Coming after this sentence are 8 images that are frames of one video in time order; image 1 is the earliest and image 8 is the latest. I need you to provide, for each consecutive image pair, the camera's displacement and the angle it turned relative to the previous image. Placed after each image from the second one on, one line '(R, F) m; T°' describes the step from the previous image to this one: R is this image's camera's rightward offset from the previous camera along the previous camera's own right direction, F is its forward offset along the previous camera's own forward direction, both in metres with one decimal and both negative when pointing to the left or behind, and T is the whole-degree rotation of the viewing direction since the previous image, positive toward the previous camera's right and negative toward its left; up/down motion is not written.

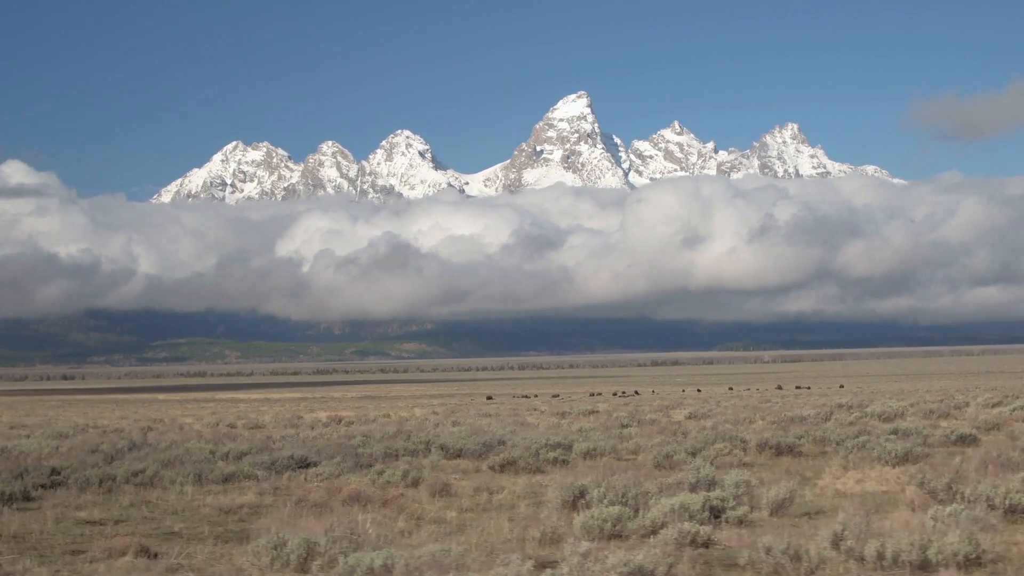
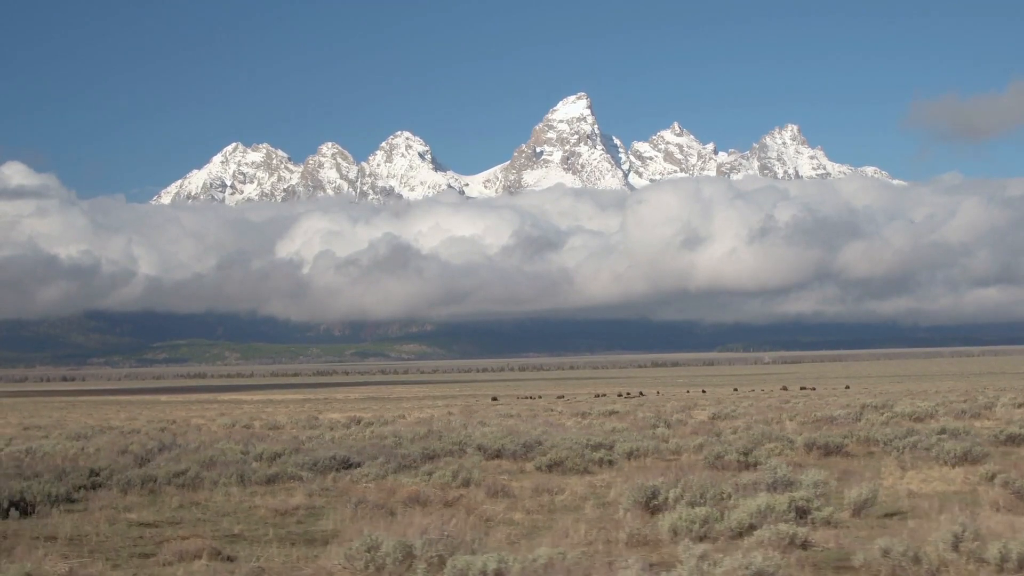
(-1.2, +0.4) m; 0°
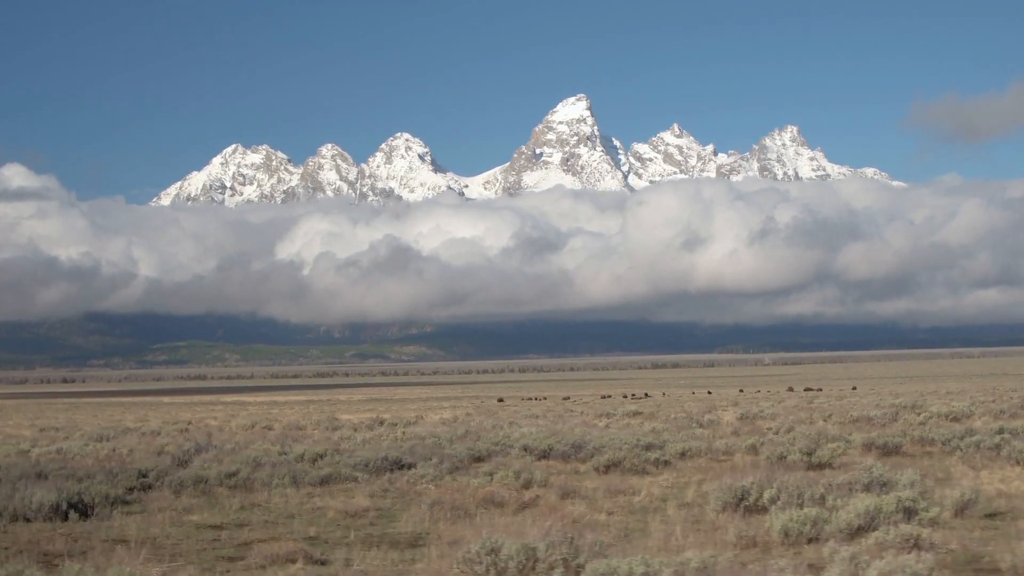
(-1.4, +0.4) m; 0°
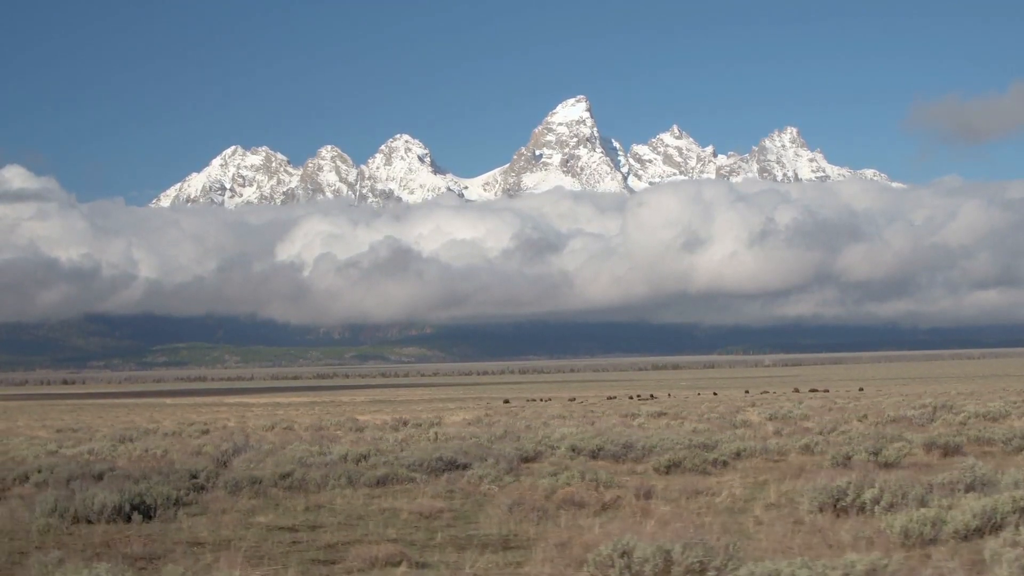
(-1.4, +0.4) m; 0°
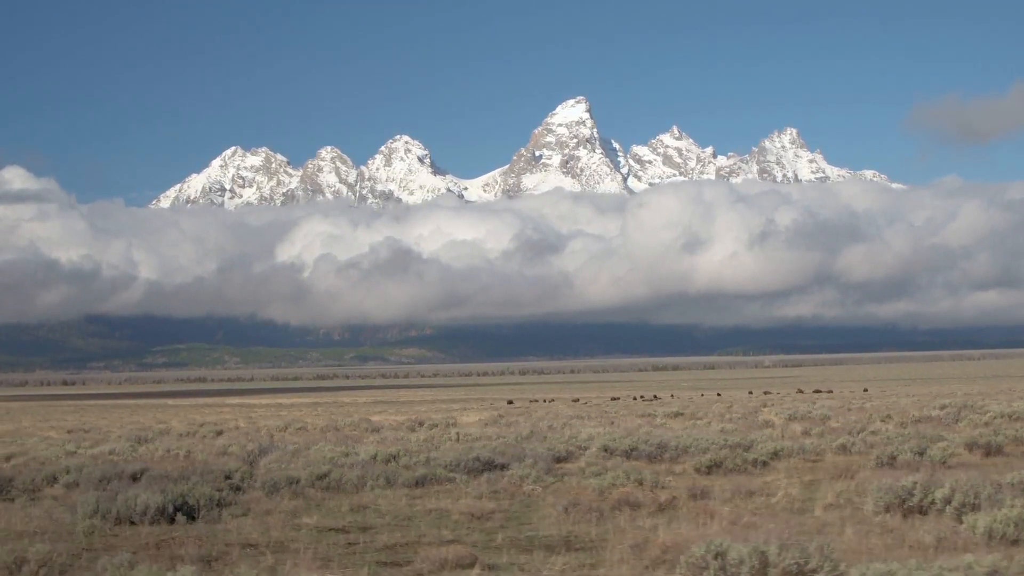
(-0.9, +0.3) m; 0°
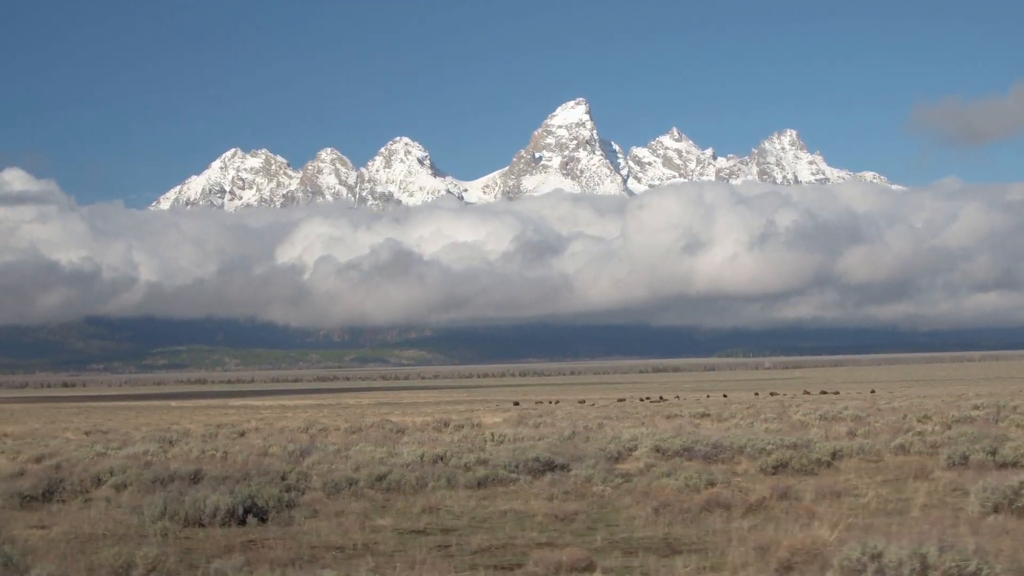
(-1.4, +0.4) m; 0°
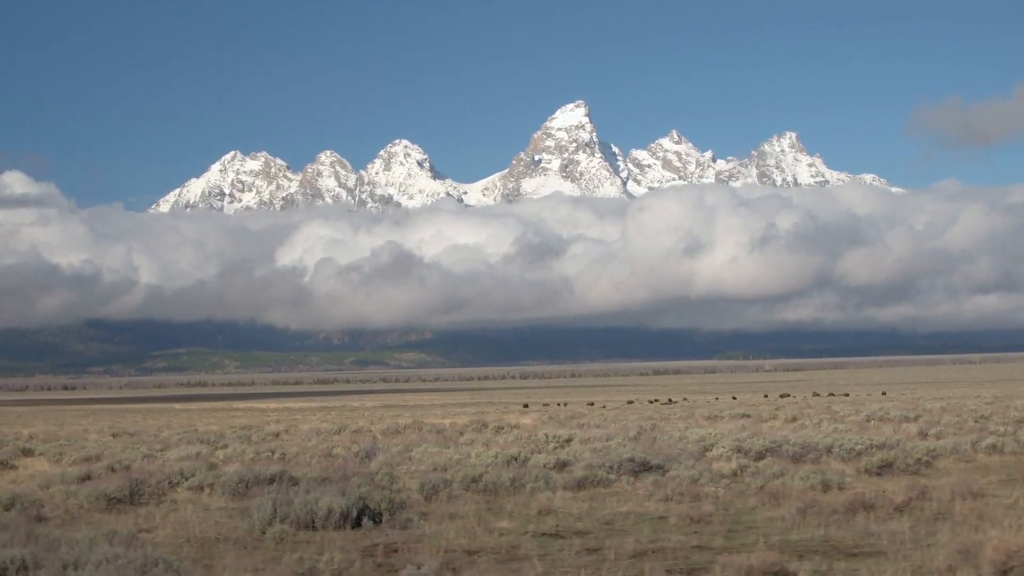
(-2.2, +0.6) m; 0°
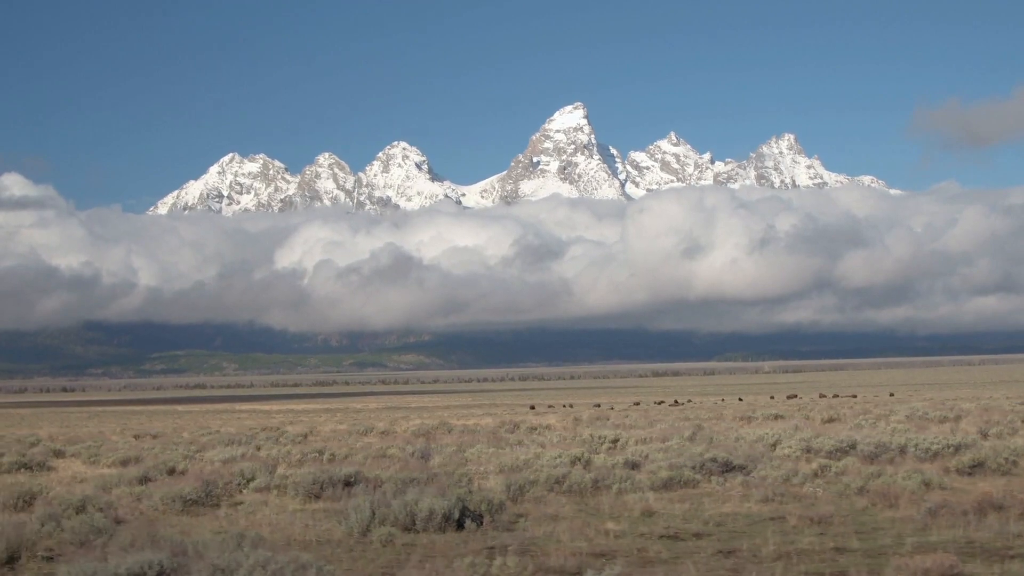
(-1.8, +0.5) m; 0°
